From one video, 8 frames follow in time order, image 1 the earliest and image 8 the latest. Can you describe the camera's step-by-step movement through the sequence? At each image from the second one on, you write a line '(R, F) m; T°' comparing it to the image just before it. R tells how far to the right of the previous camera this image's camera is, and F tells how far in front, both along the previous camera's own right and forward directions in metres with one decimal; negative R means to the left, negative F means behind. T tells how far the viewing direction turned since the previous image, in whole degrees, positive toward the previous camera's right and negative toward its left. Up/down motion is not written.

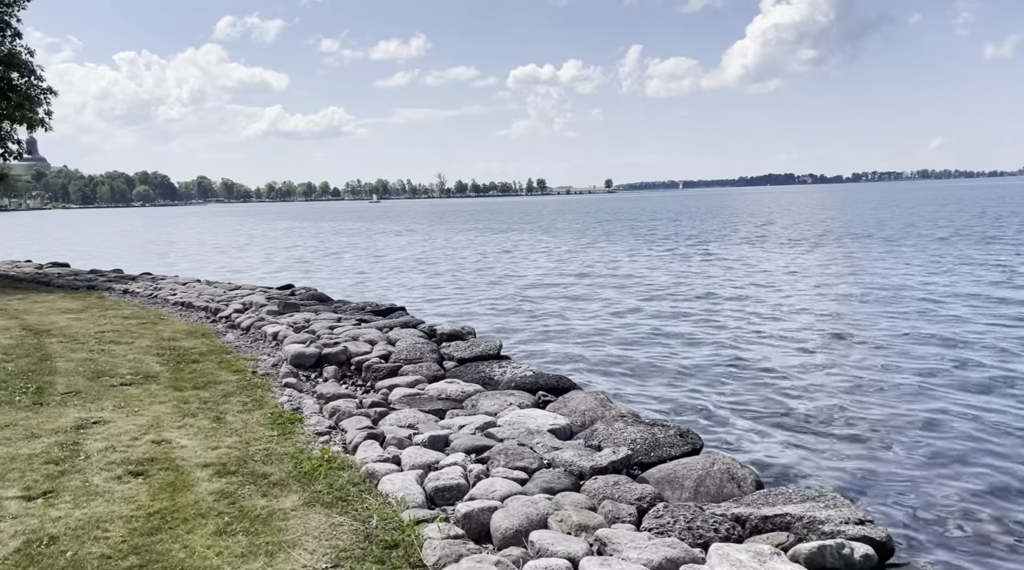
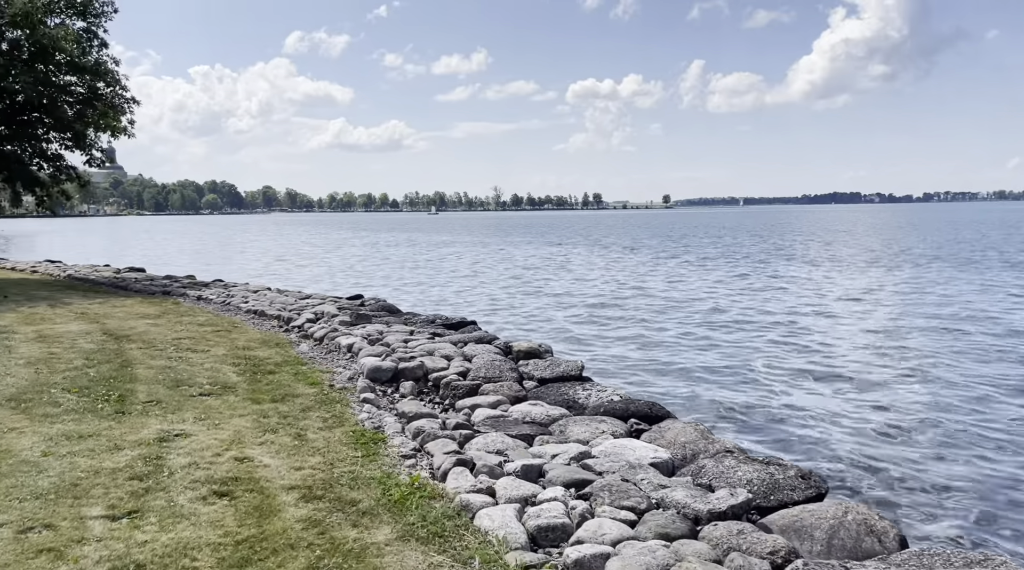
(-0.4, +0.4) m; -4°
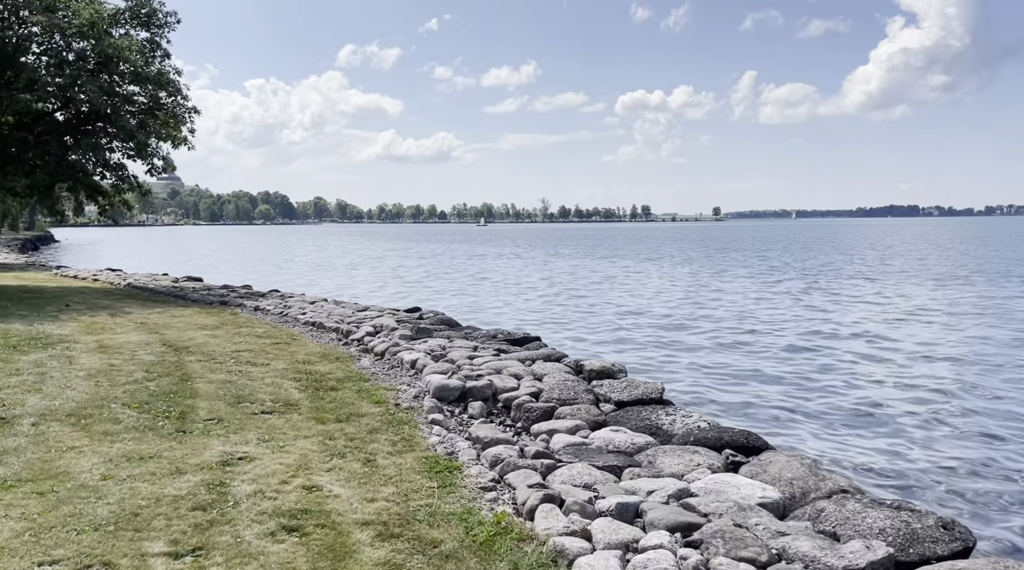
(-0.4, +0.6) m; -3°
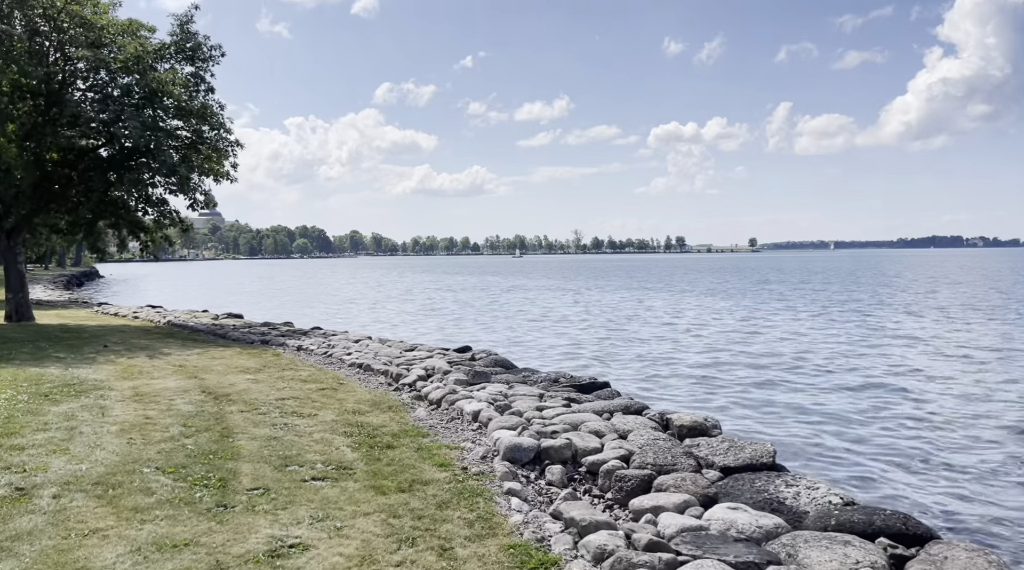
(-0.5, +1.3) m; -2°
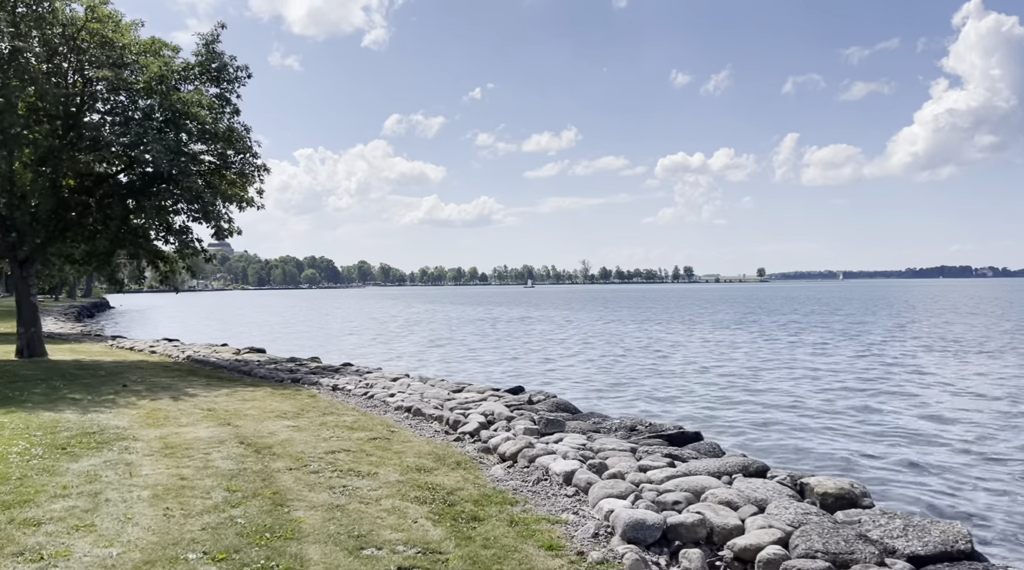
(-1.1, +1.7) m; -1°
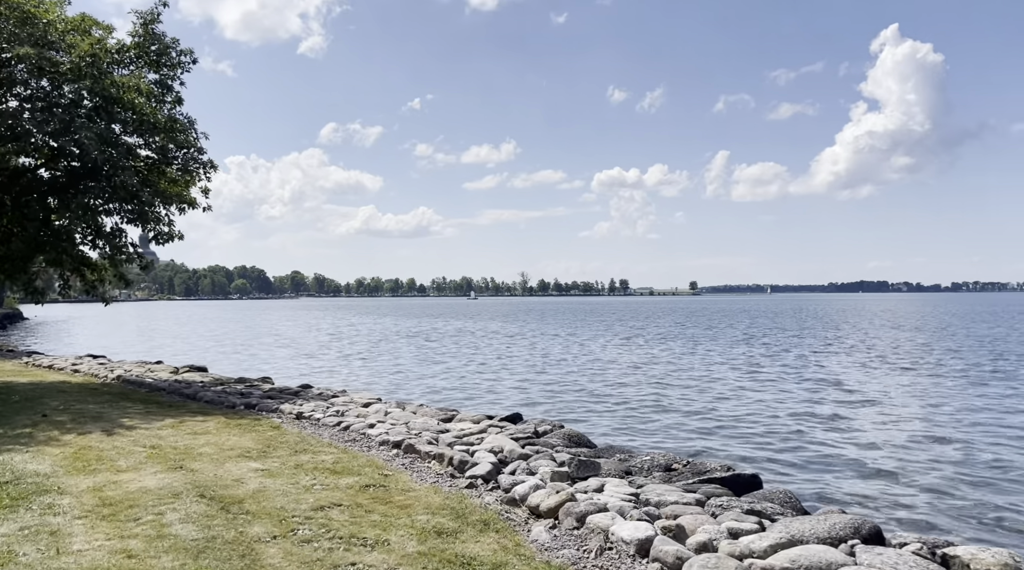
(-1.1, +2.3) m; +4°
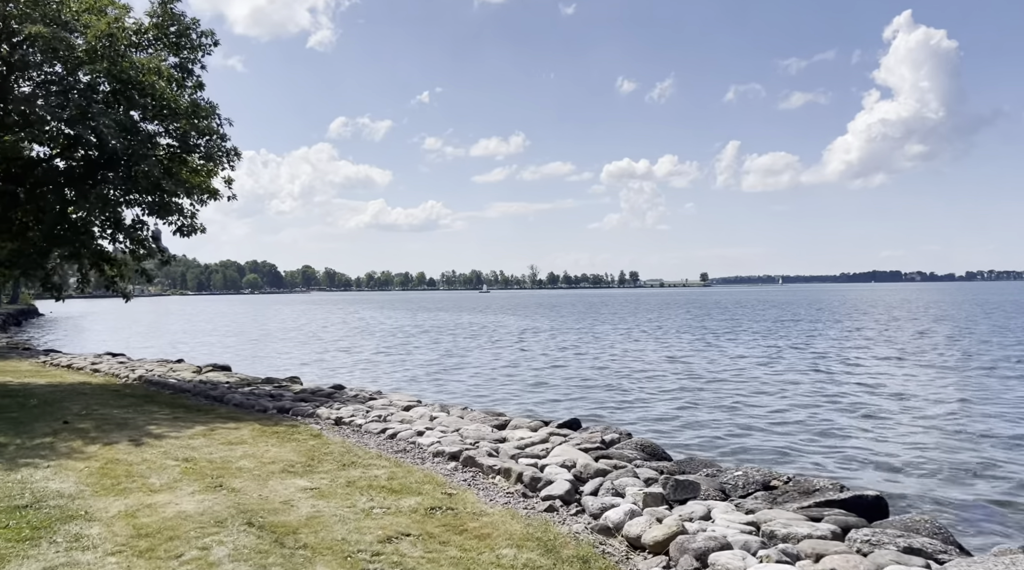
(-0.8, +1.4) m; -1°
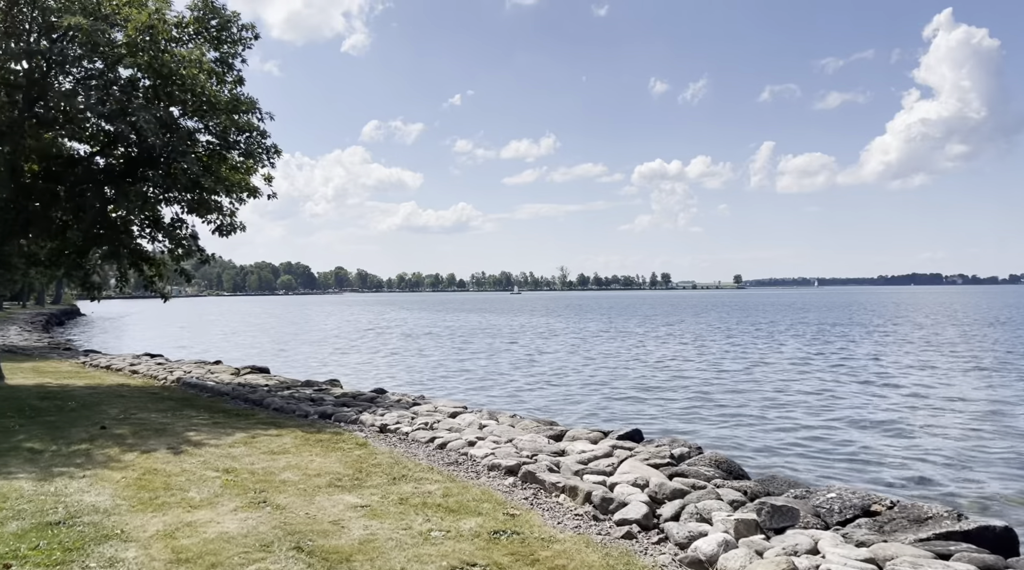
(-0.4, +0.9) m; -2°
